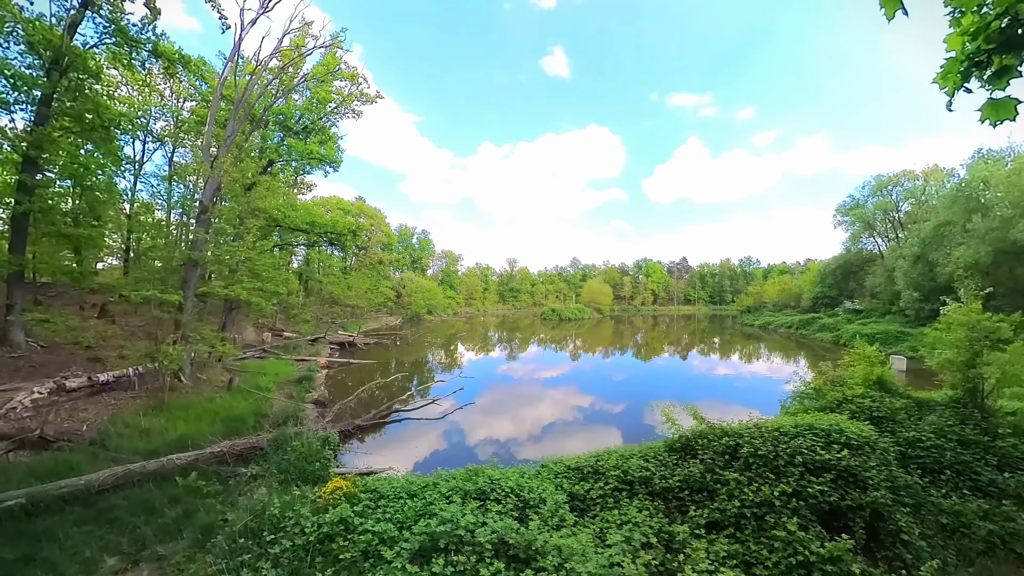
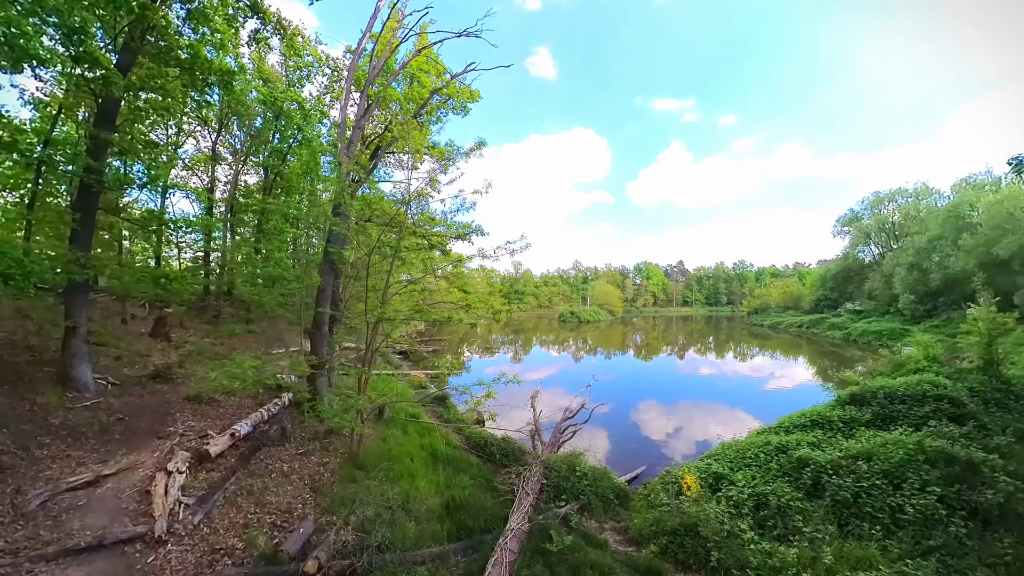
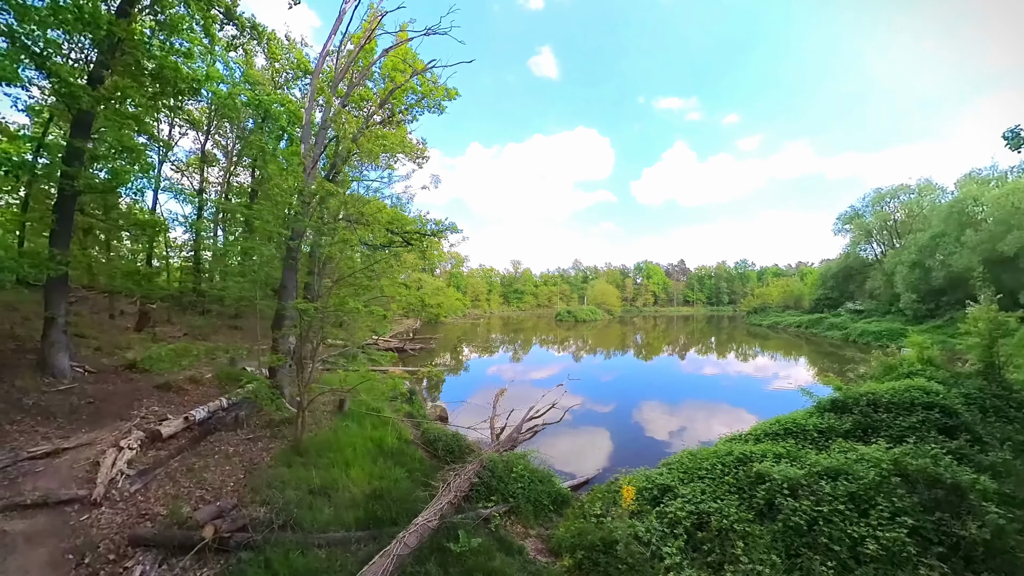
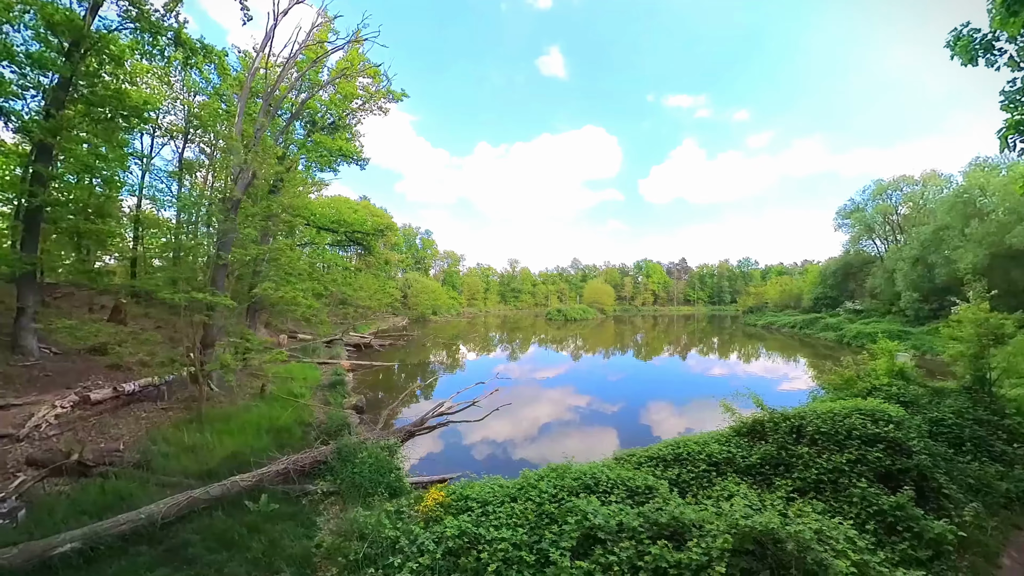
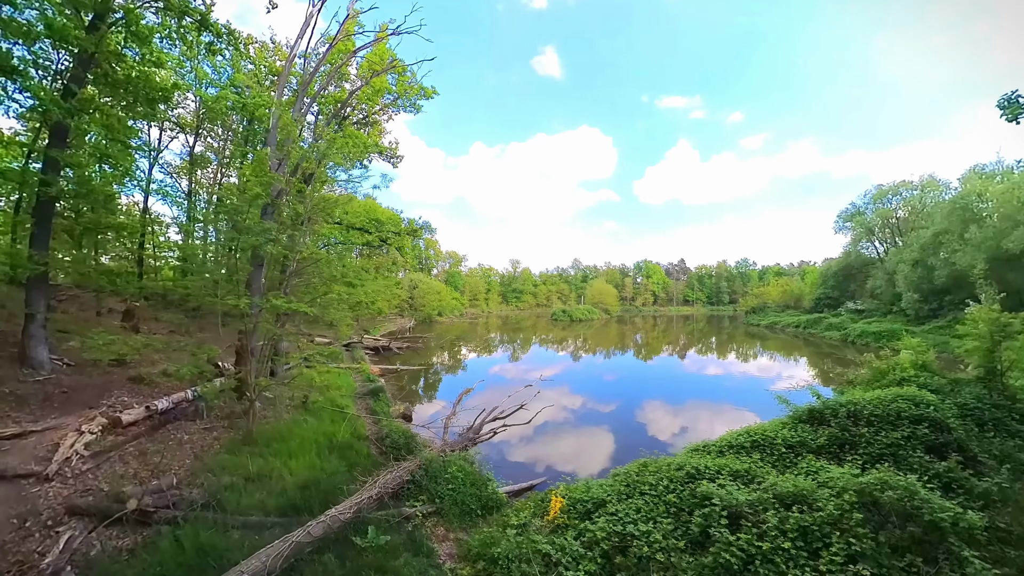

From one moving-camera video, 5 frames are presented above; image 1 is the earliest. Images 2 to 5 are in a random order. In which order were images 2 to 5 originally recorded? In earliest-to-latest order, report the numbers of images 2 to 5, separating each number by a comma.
4, 5, 3, 2
